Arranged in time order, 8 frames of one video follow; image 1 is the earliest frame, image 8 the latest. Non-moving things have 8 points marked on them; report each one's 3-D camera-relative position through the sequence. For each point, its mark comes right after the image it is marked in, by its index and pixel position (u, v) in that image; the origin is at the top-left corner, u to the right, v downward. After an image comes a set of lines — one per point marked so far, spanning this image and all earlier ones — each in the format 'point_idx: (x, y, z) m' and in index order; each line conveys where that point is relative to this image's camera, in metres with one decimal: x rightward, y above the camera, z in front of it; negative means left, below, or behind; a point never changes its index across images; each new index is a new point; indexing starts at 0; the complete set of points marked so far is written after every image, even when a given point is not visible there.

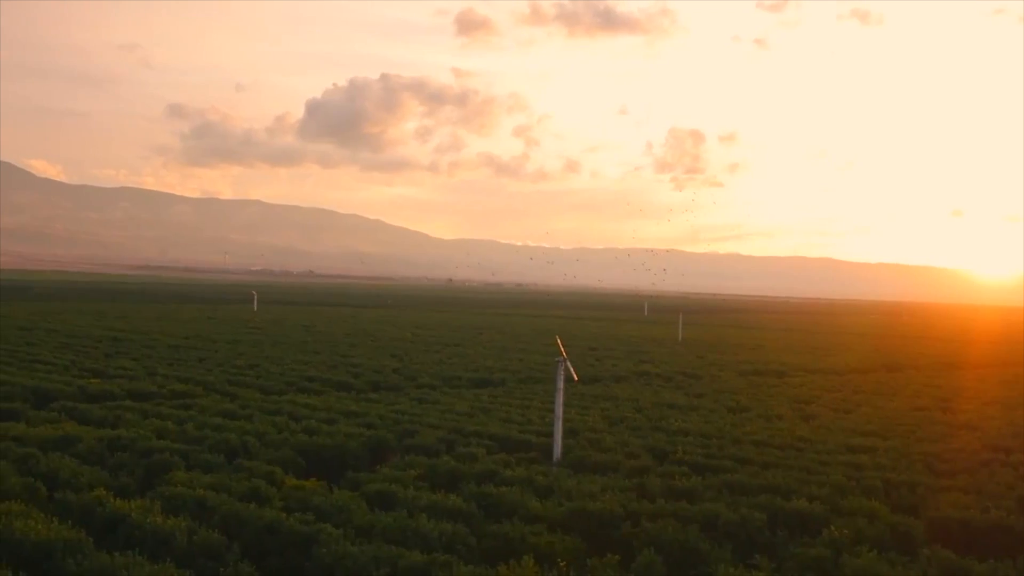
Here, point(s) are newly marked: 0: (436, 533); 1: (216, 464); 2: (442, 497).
0: (-0.9, -3.0, +11.2) m
1: (-5.1, -3.0, +15.8) m
2: (-1.0, -3.1, +13.4) m
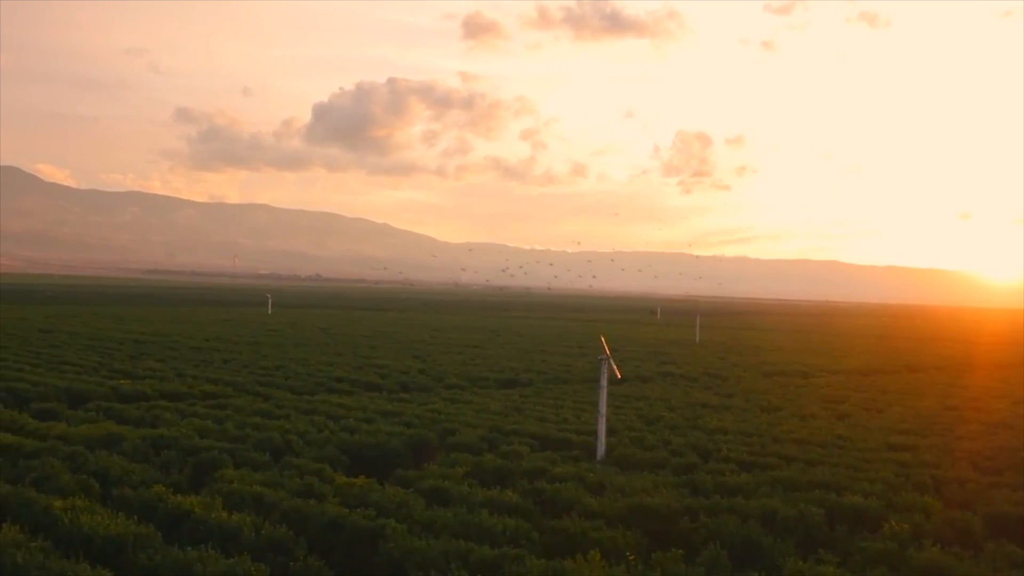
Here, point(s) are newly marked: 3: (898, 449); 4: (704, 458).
0: (-0.2, -2.9, +11.2) m
1: (-4.3, -3.0, +15.8) m
2: (-0.2, -3.0, +13.3) m
3: (+8.2, -3.4, +19.2) m
4: (+3.6, -3.2, +16.9) m
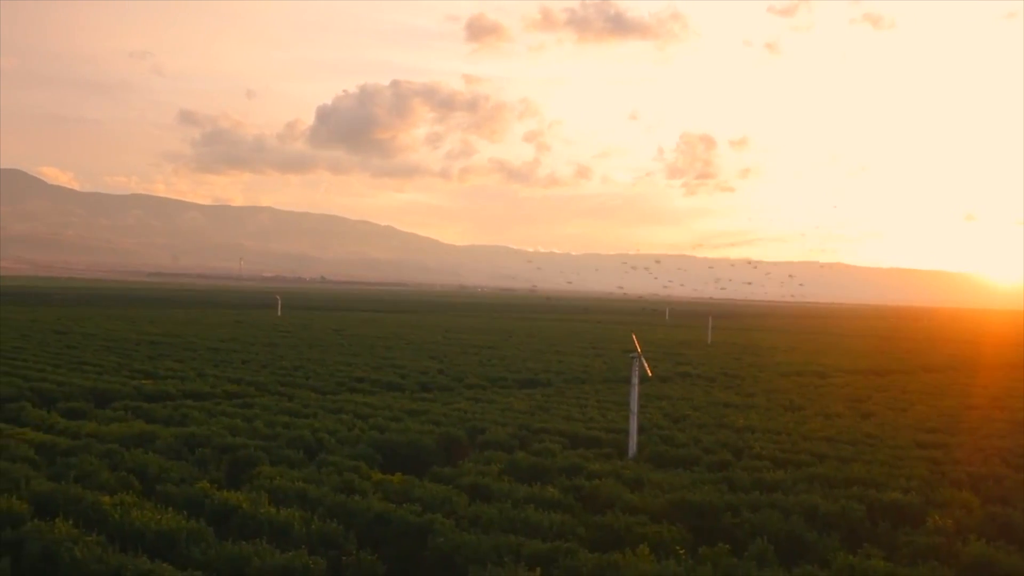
0: (+0.4, -2.9, +11.2) m
1: (-3.7, -3.0, +15.8) m
2: (+0.4, -3.0, +13.4) m
3: (+8.8, -3.3, +19.2) m
4: (+4.2, -3.1, +17.0) m
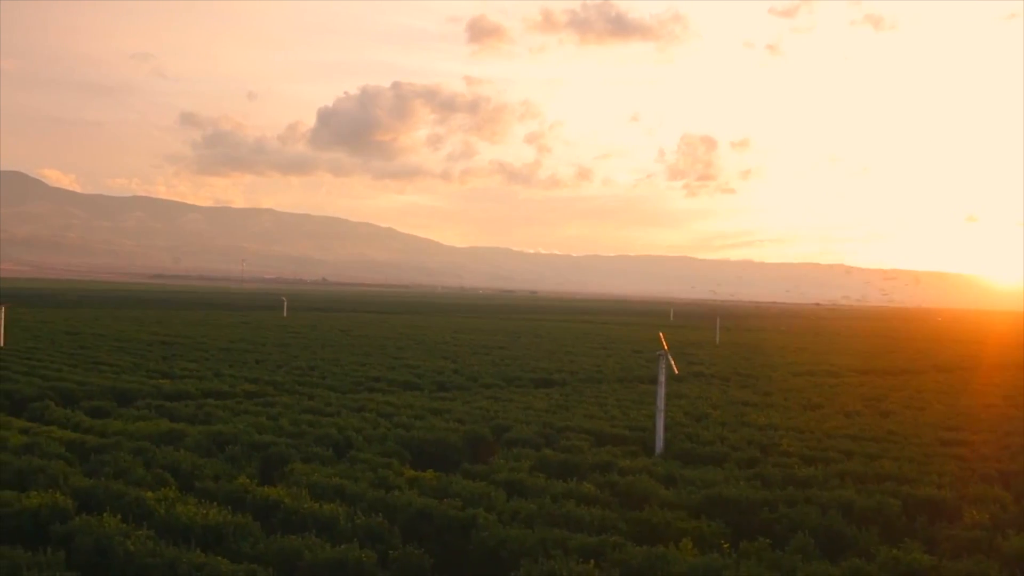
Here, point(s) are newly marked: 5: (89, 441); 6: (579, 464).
0: (+0.9, -2.8, +11.3) m
1: (-3.2, -2.9, +15.9) m
2: (+0.9, -2.9, +13.4) m
3: (+9.3, -3.3, +19.3) m
4: (+4.7, -3.1, +17.0) m
5: (-7.8, -2.8, +16.8) m
6: (+1.1, -3.0, +15.4) m
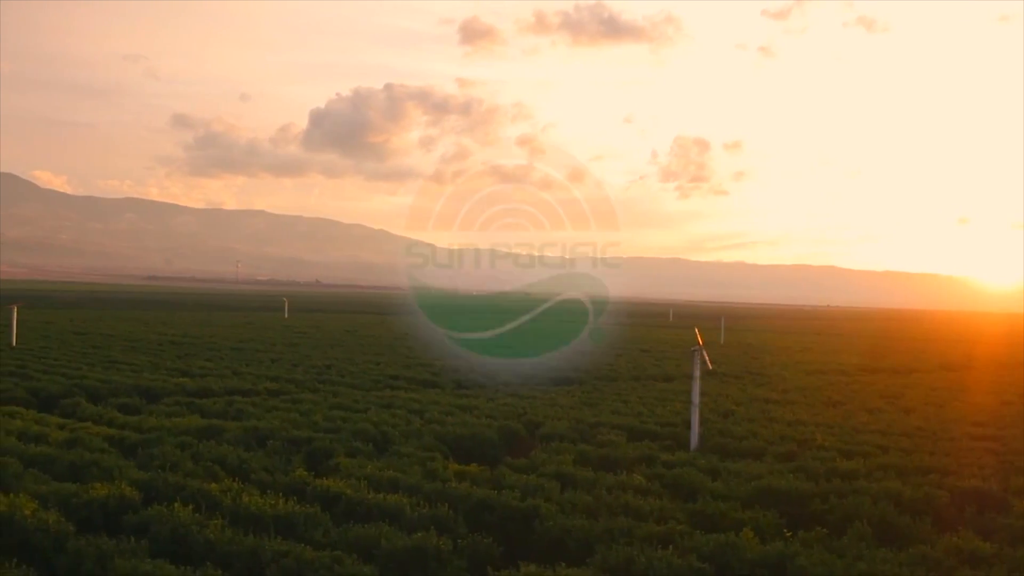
0: (+1.7, -2.7, +11.4) m
1: (-2.5, -2.8, +16.0) m
2: (+1.6, -2.8, +13.6) m
3: (+10.0, -3.2, +19.4) m
4: (+5.4, -3.0, +17.2) m
5: (-7.1, -2.7, +16.9) m
6: (+1.9, -2.9, +15.5) m
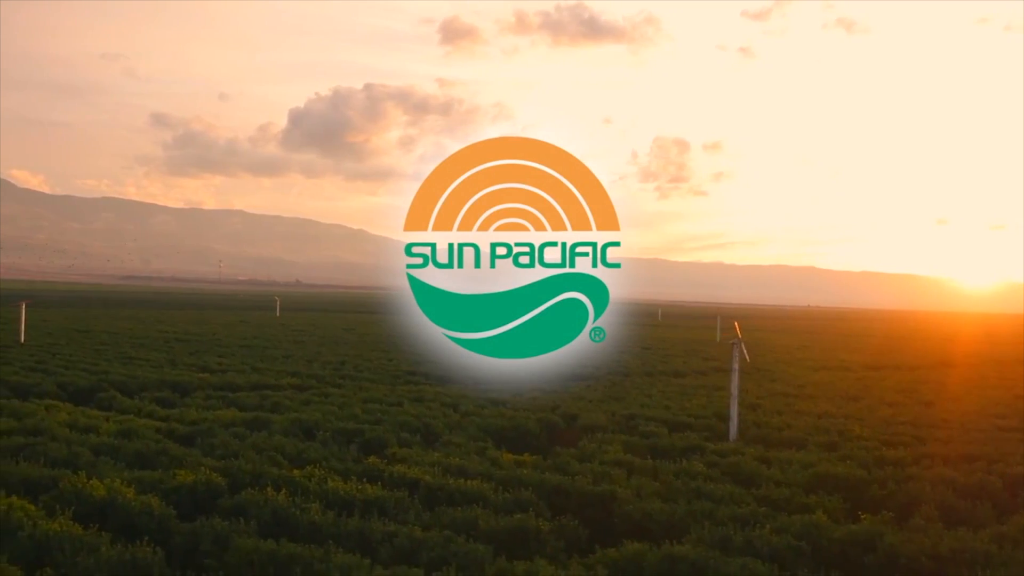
0: (+2.7, -2.6, +11.7) m
1: (-1.6, -2.7, +16.2) m
2: (+2.6, -2.7, +13.9) m
3: (+10.8, -3.1, +19.9) m
4: (+6.3, -2.9, +17.5) m
5: (-6.2, -2.6, +17.0) m
6: (+2.8, -2.8, +15.8) m
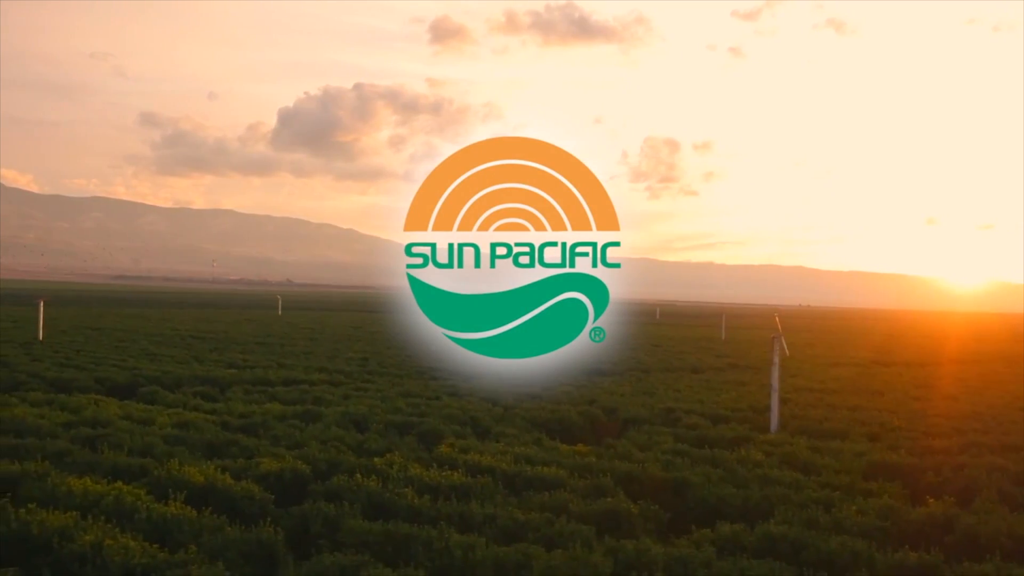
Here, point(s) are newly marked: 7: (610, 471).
0: (+3.6, -2.5, +12.1) m
1: (-0.7, -2.6, +16.5) m
2: (+3.5, -2.6, +14.2) m
3: (+11.7, -3.0, +20.3) m
4: (+7.2, -2.8, +17.9) m
5: (-5.3, -2.5, +17.3) m
6: (+3.7, -2.7, +16.2) m
7: (+1.3, -2.5, +12.2) m
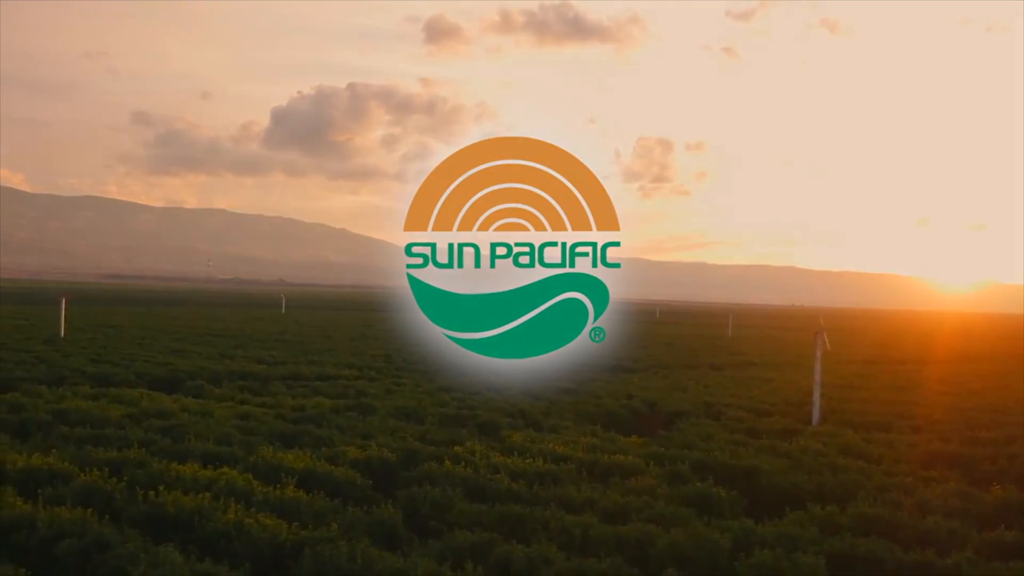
0: (+4.7, -2.4, +12.4) m
1: (+0.3, -2.5, +16.9) m
2: (+4.5, -2.5, +14.6) m
3: (+12.7, -2.9, +20.8) m
4: (+8.2, -2.7, +18.3) m
5: (-4.3, -2.4, +17.6) m
6: (+4.7, -2.6, +16.6) m
7: (+2.3, -2.4, +12.6) m
